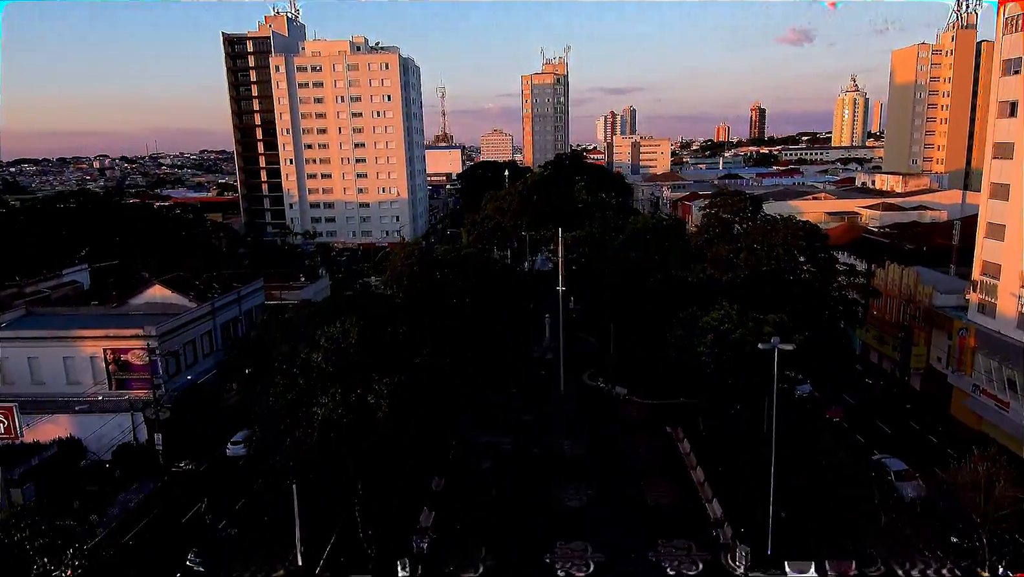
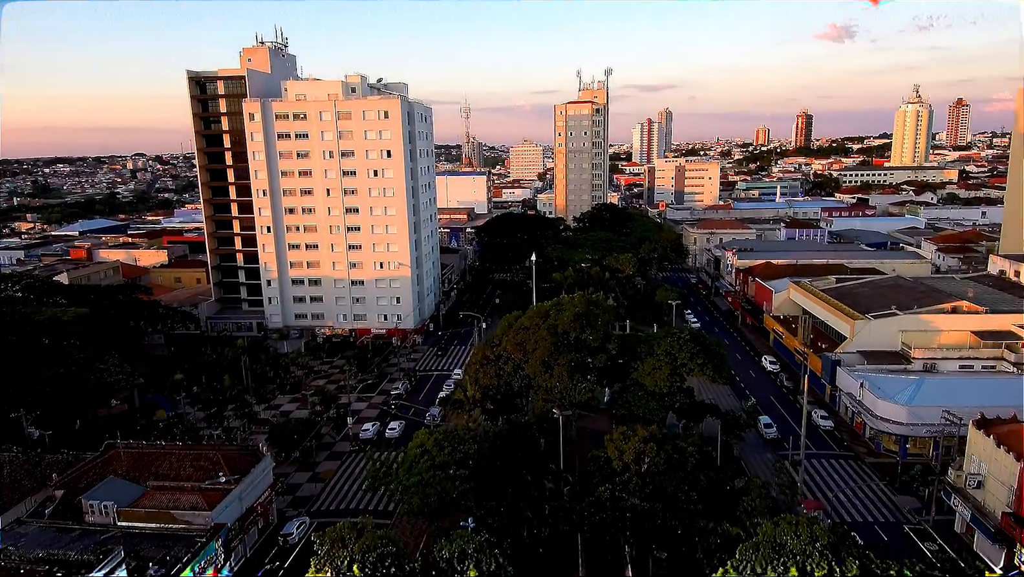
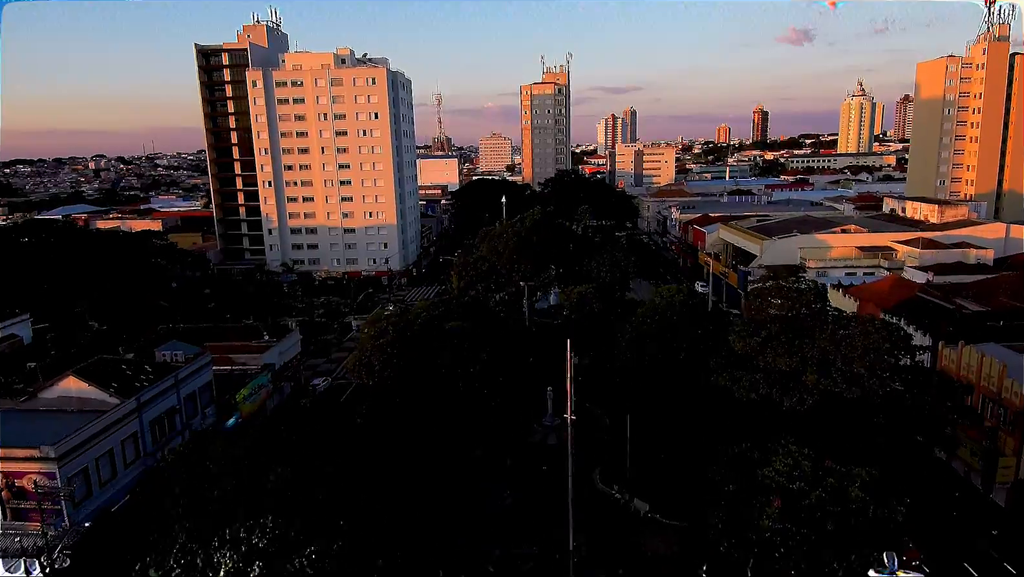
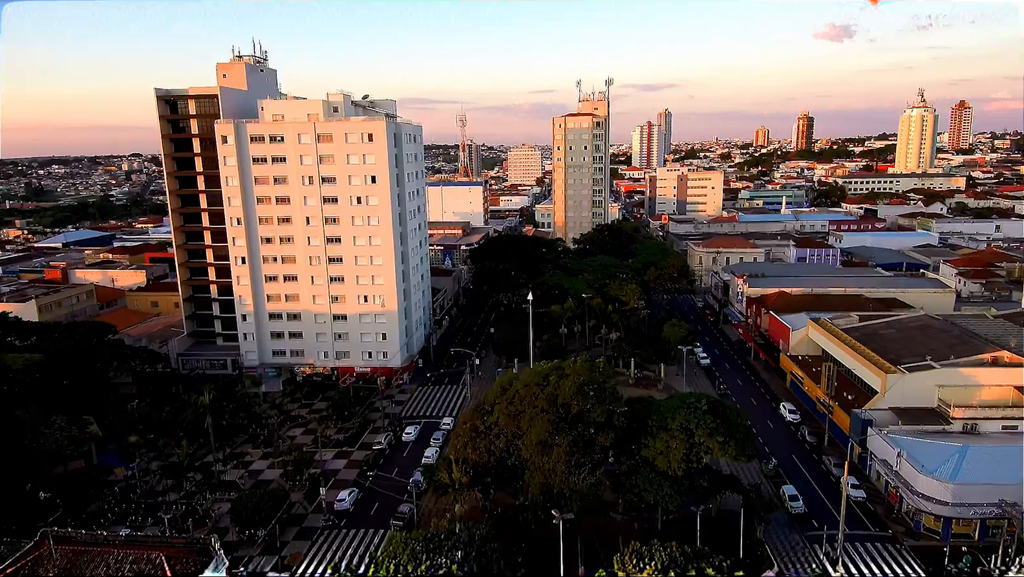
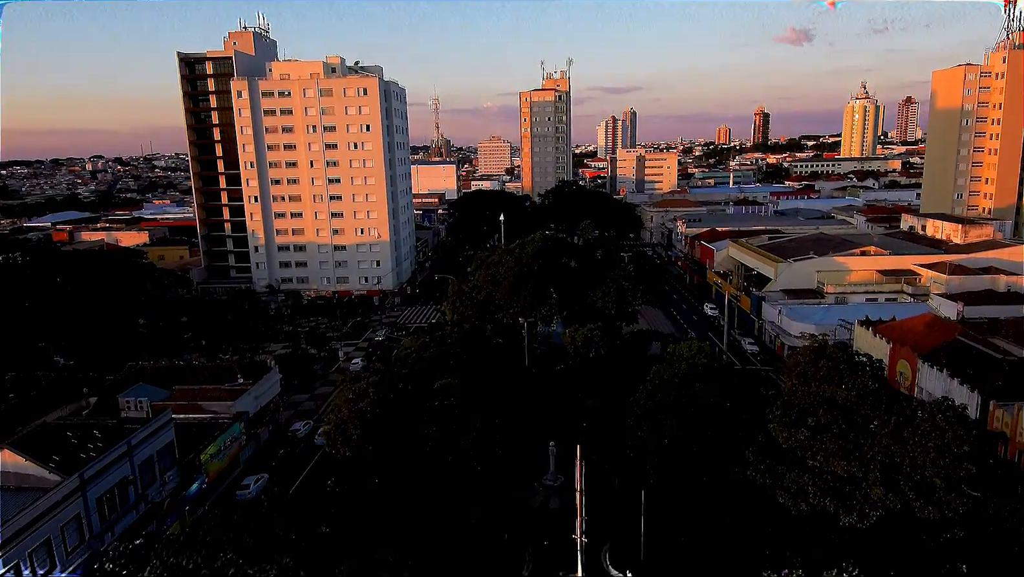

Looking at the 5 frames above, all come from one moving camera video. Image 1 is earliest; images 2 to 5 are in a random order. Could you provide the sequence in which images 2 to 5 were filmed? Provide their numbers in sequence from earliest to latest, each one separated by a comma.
3, 5, 2, 4
